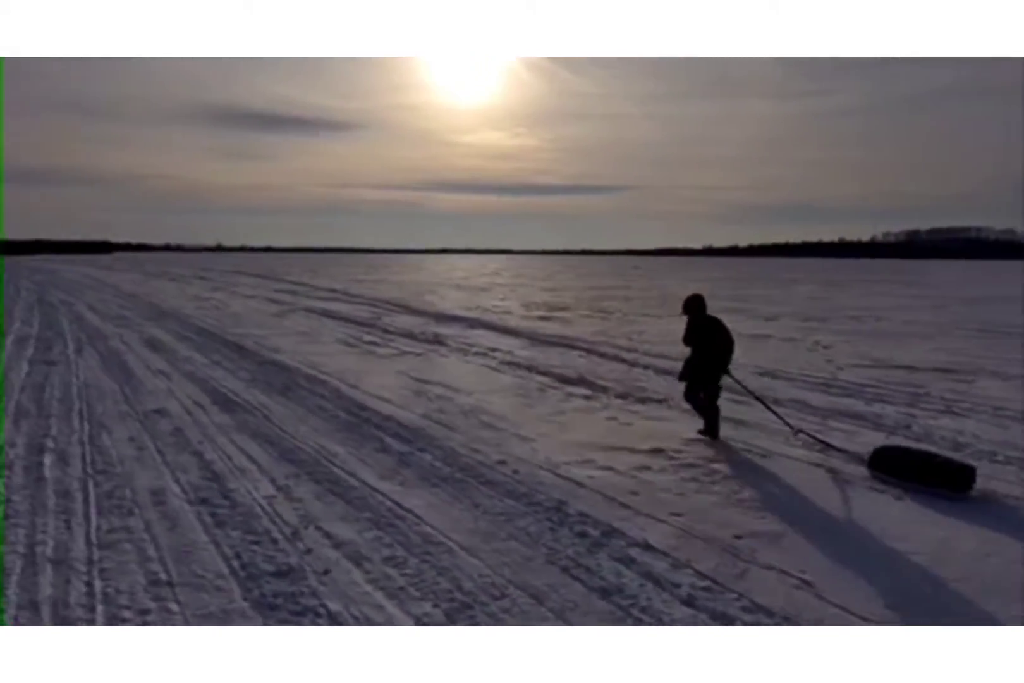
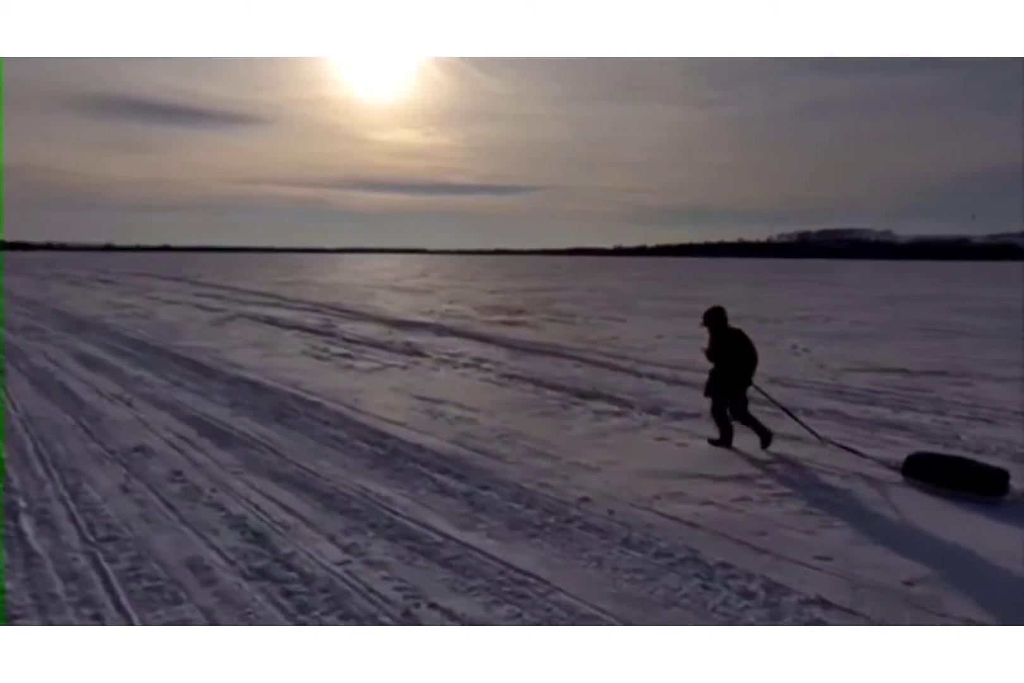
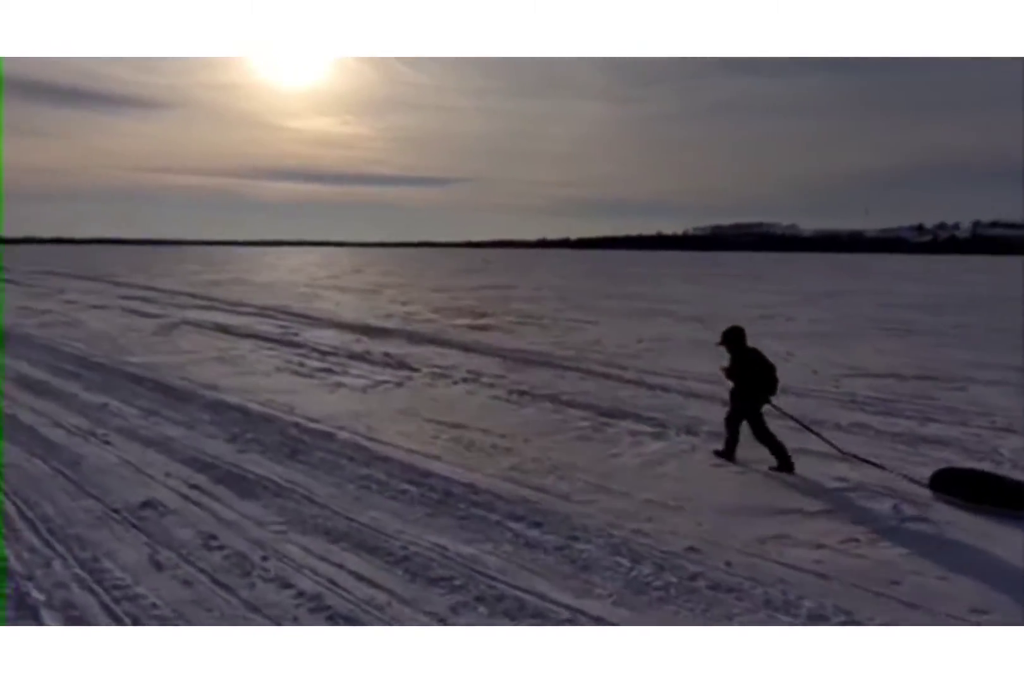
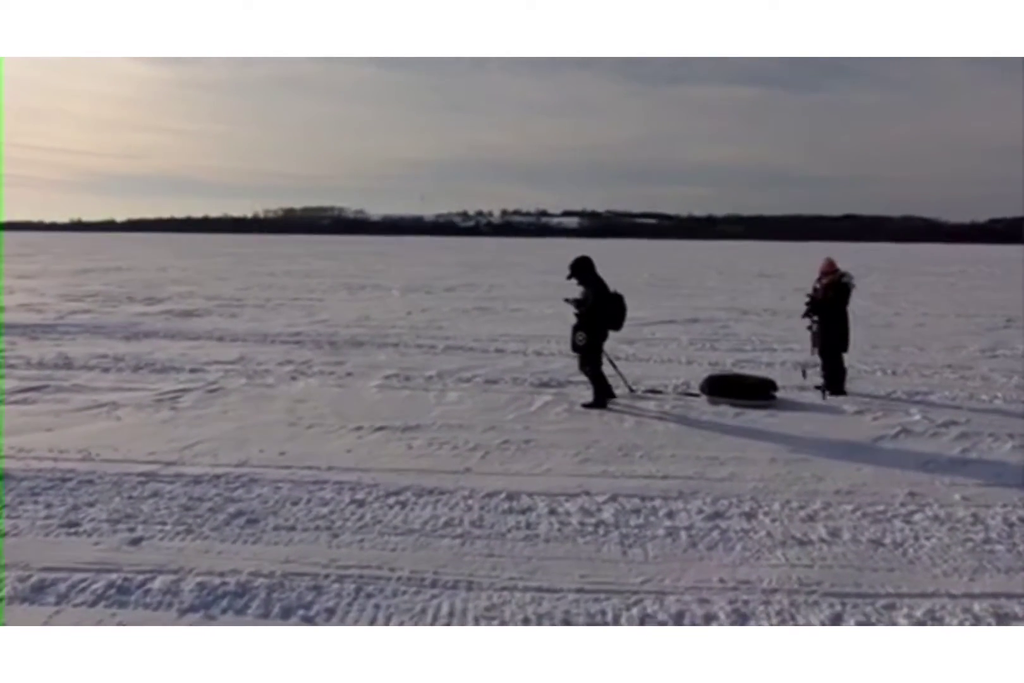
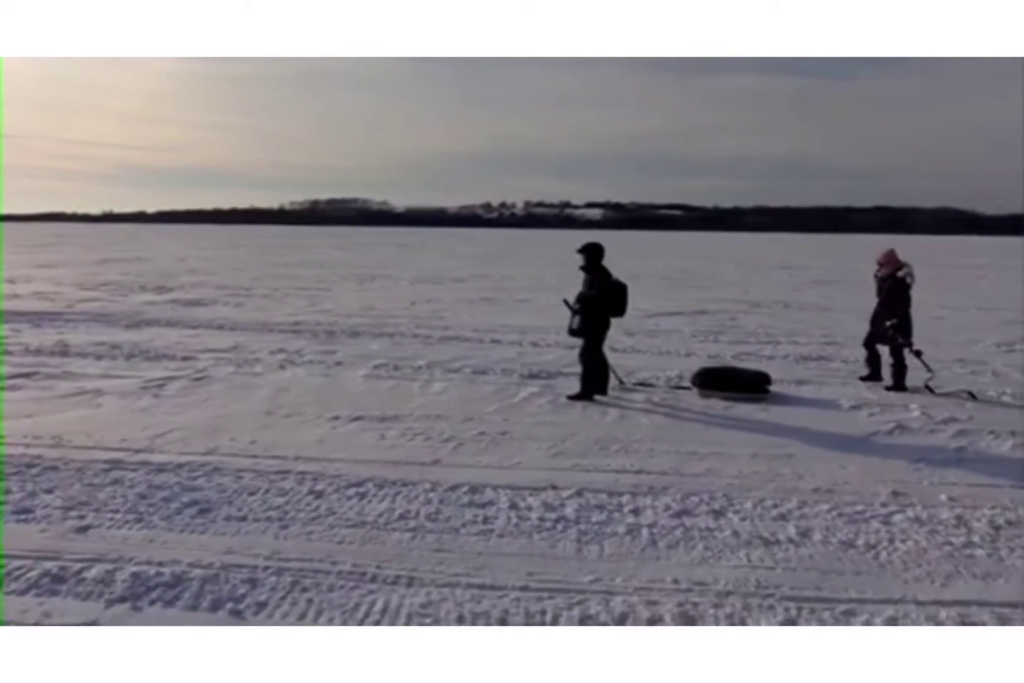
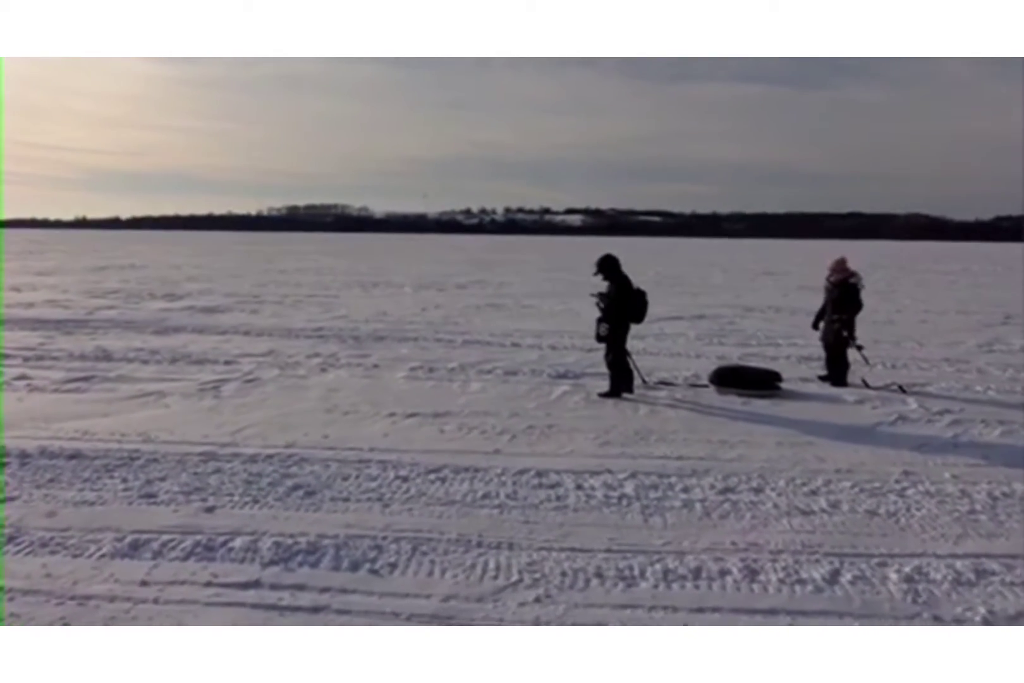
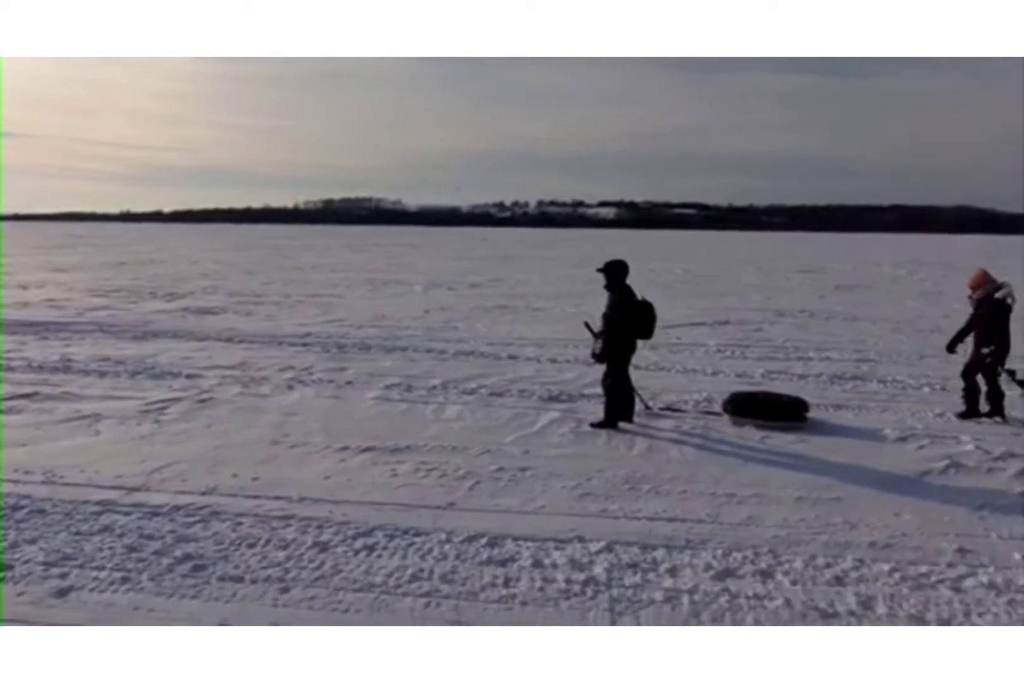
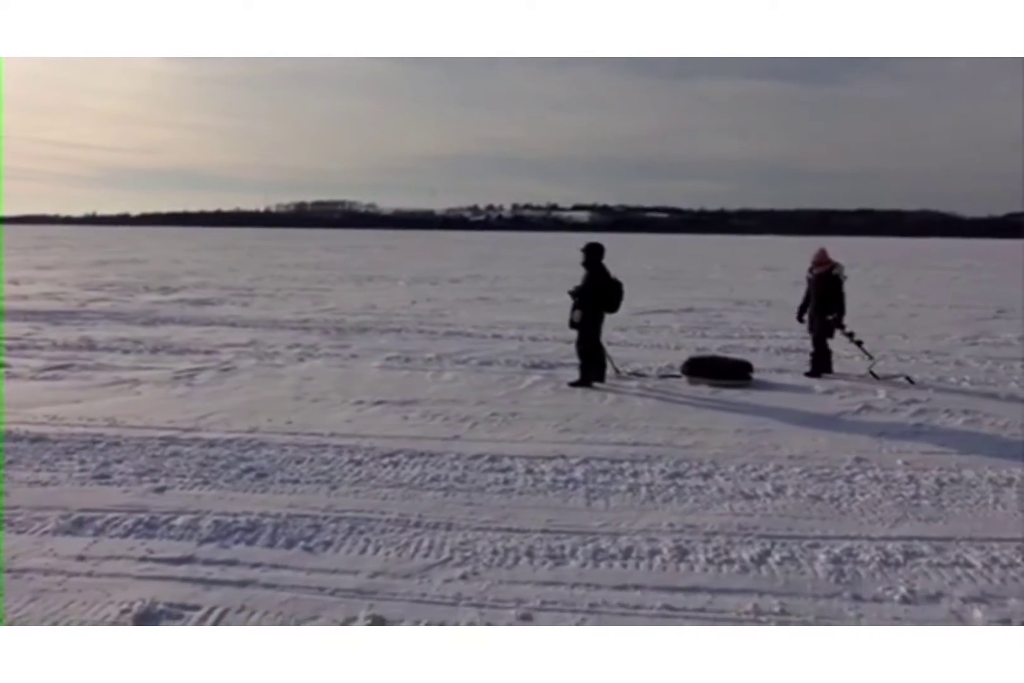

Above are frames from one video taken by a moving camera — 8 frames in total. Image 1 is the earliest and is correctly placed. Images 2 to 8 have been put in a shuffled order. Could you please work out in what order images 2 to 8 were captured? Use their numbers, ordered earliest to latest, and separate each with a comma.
2, 3, 7, 5, 8, 6, 4
